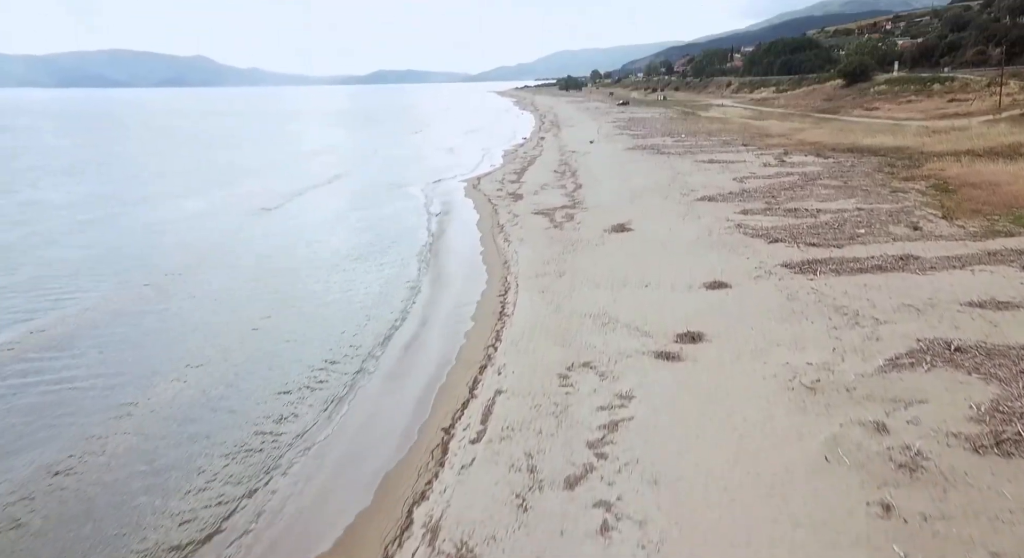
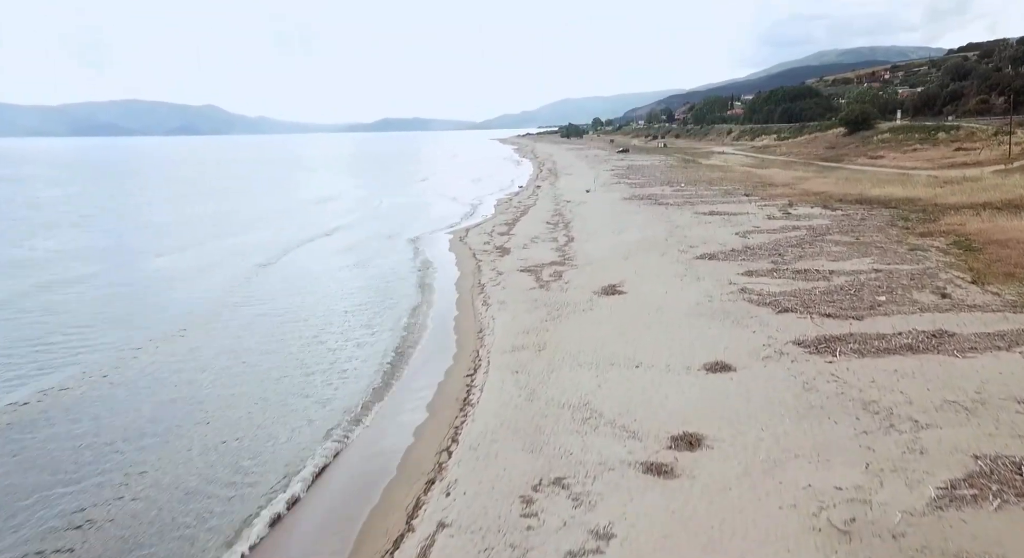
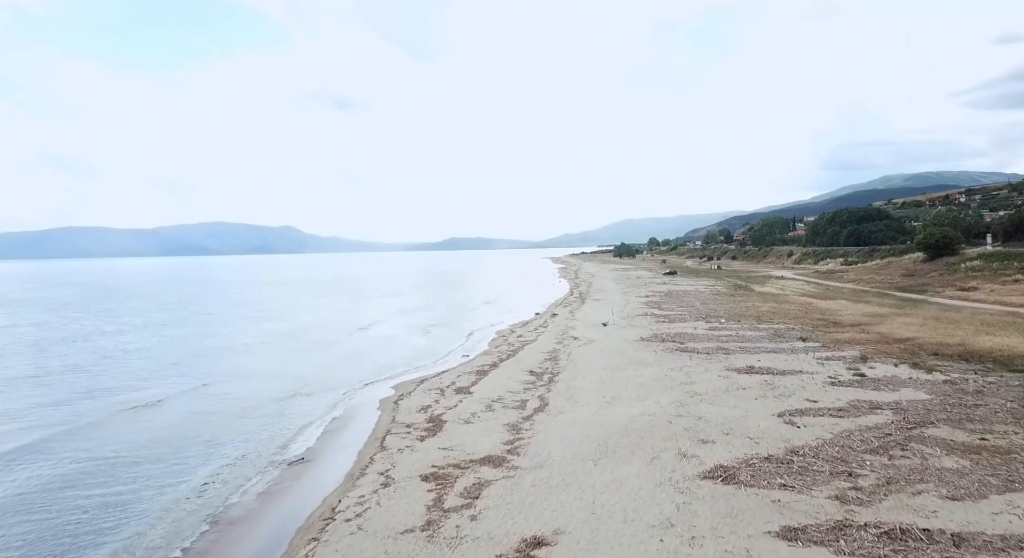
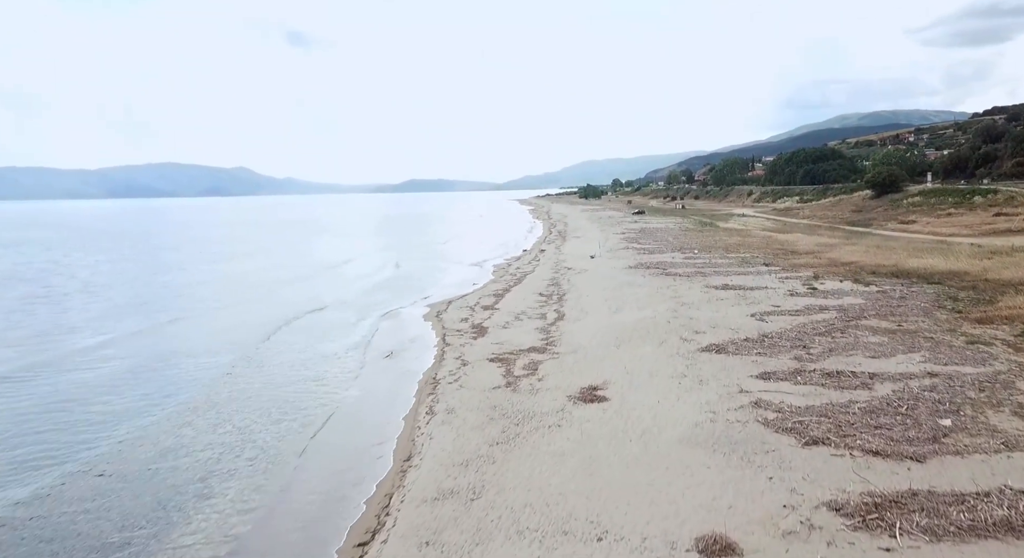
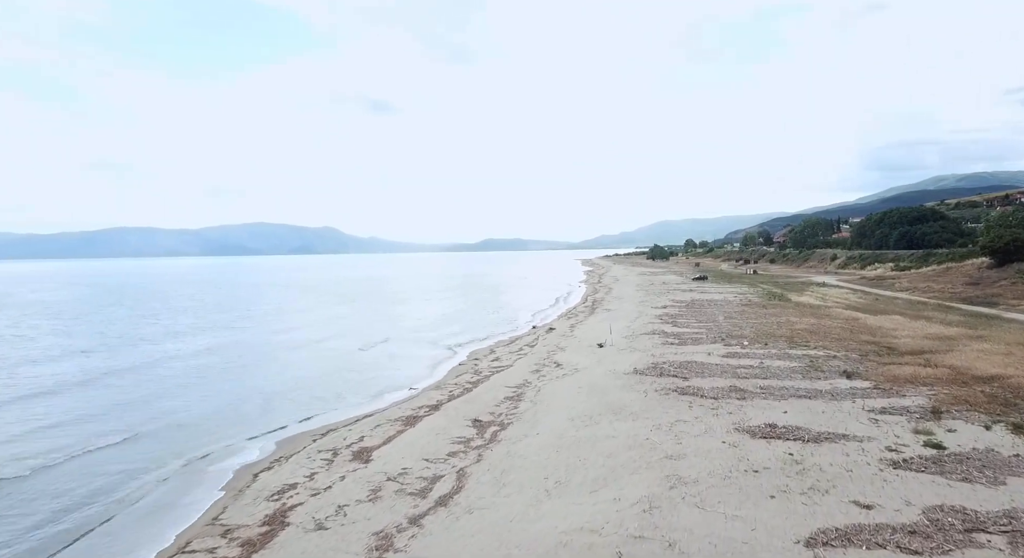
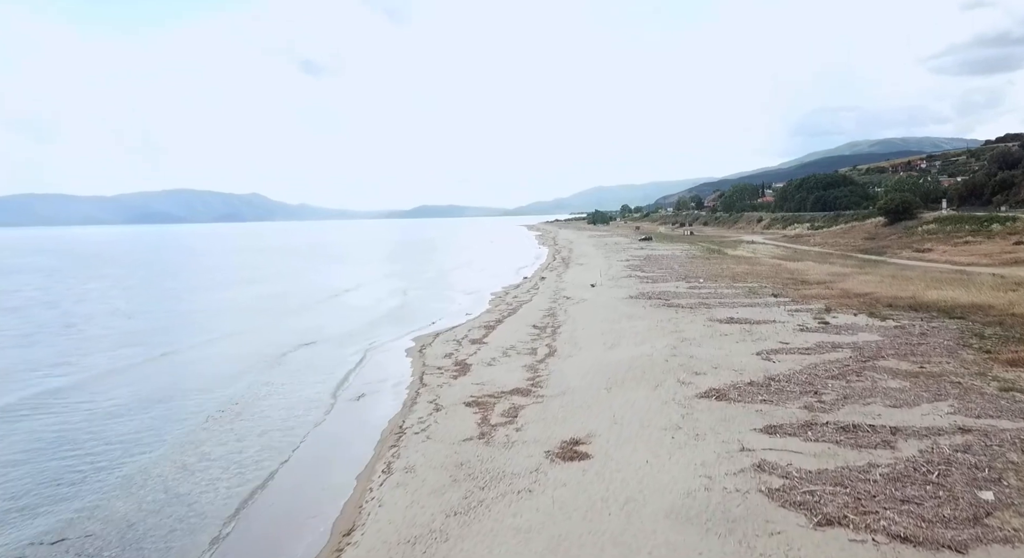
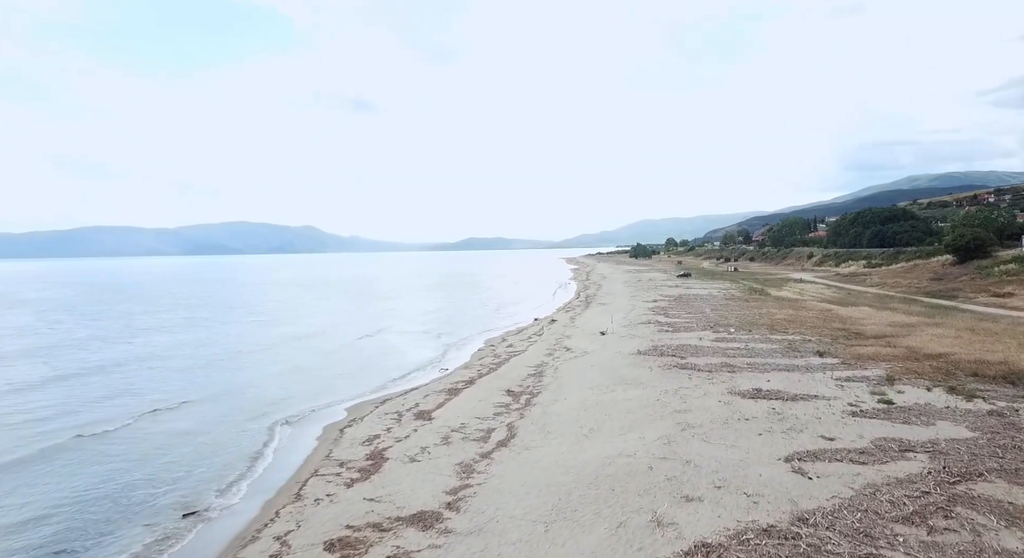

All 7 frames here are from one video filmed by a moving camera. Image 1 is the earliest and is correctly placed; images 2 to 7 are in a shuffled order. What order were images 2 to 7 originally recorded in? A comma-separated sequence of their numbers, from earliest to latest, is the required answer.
2, 4, 6, 3, 7, 5
